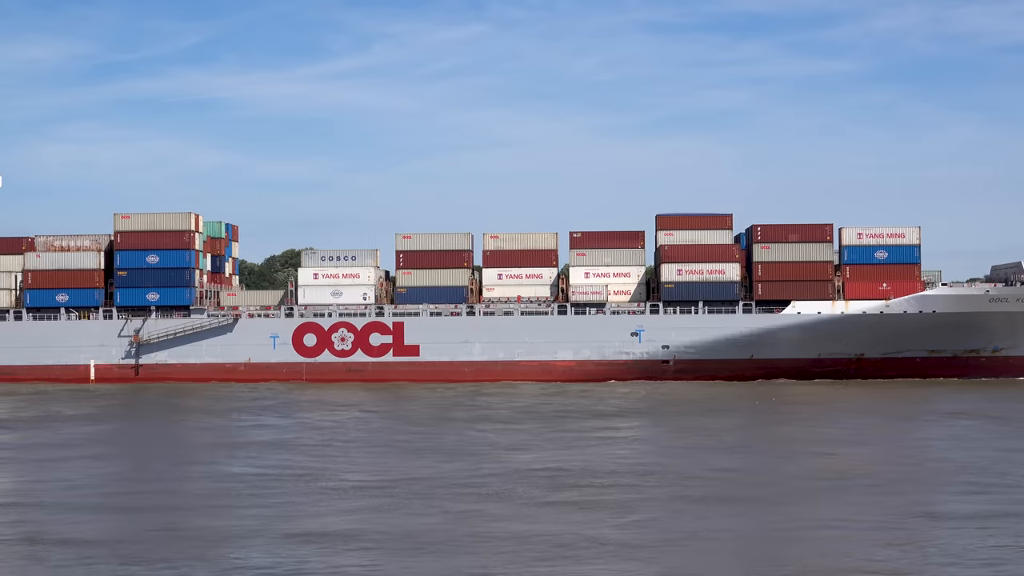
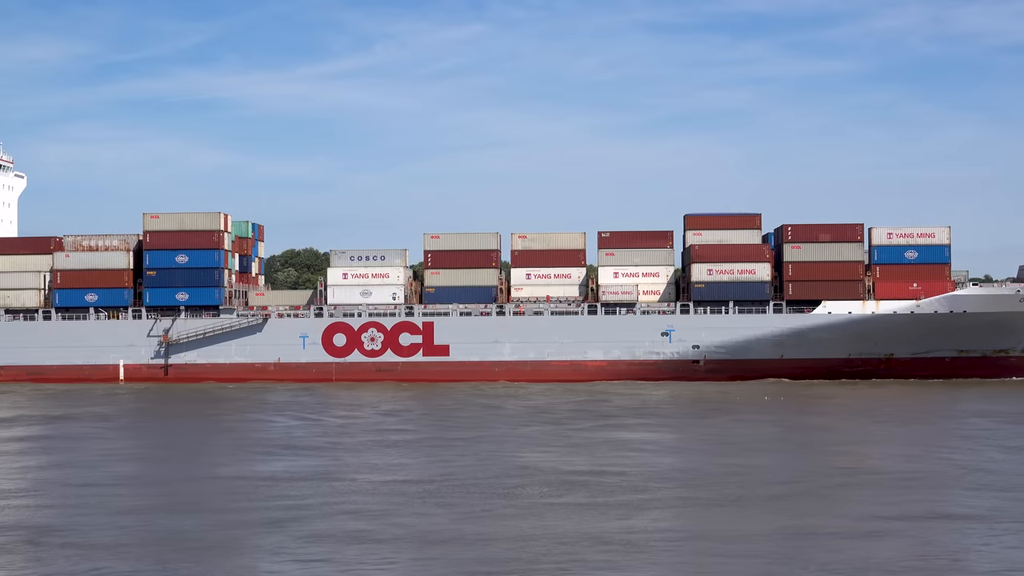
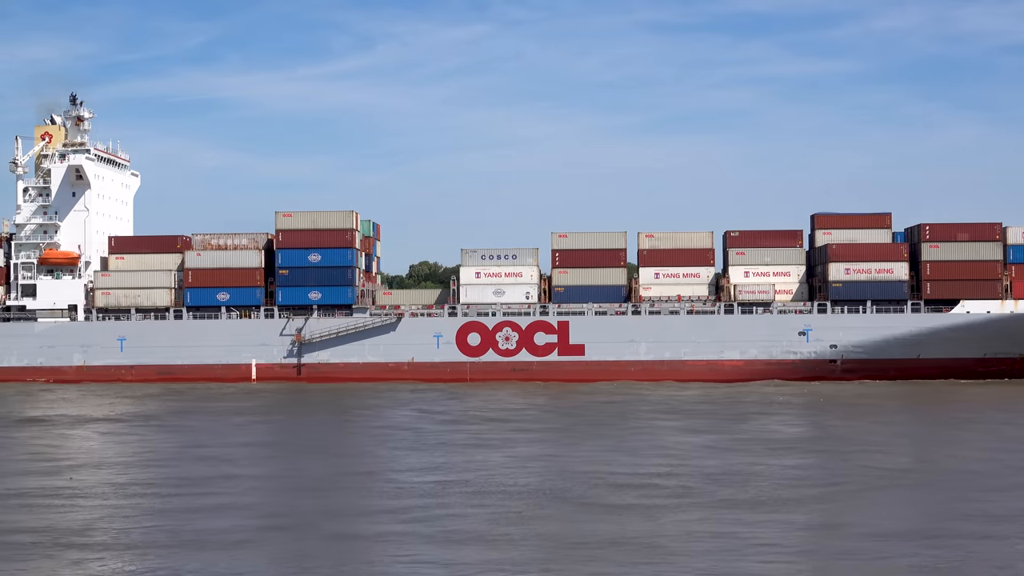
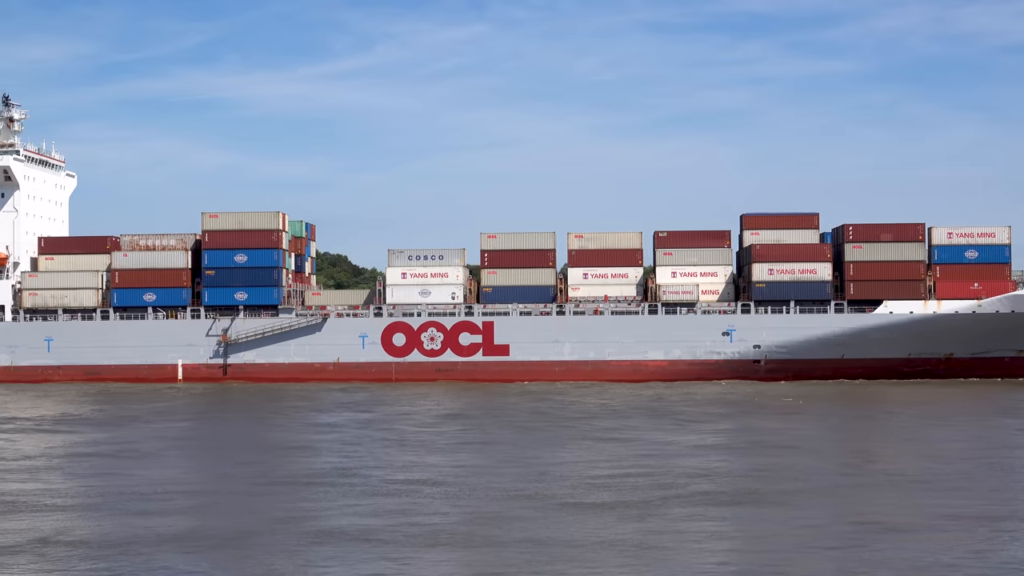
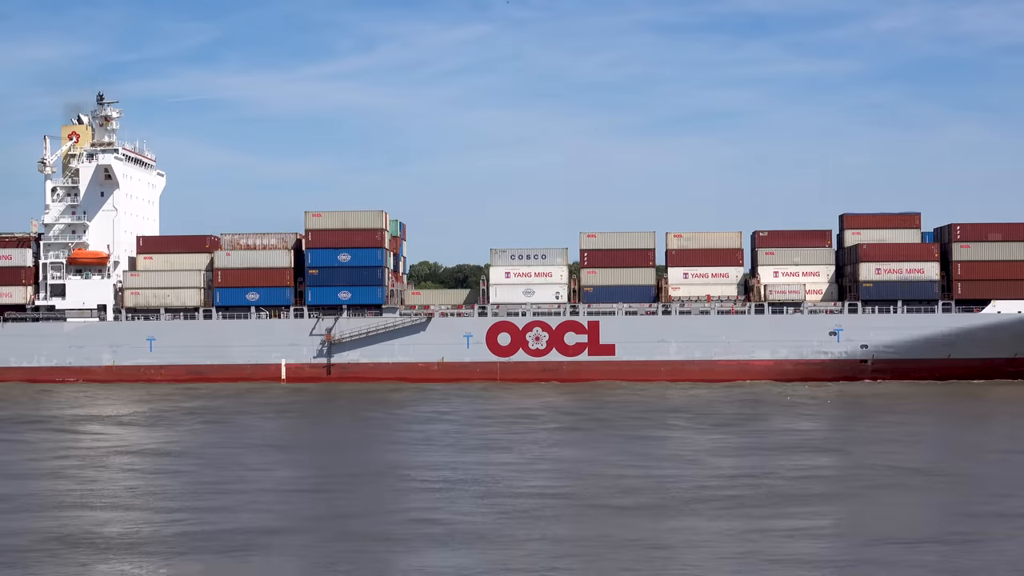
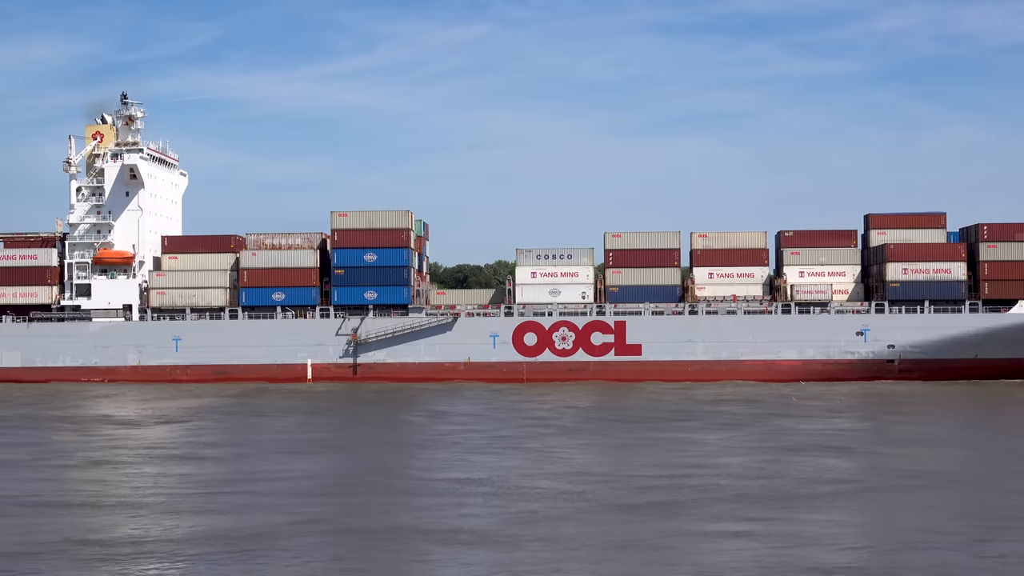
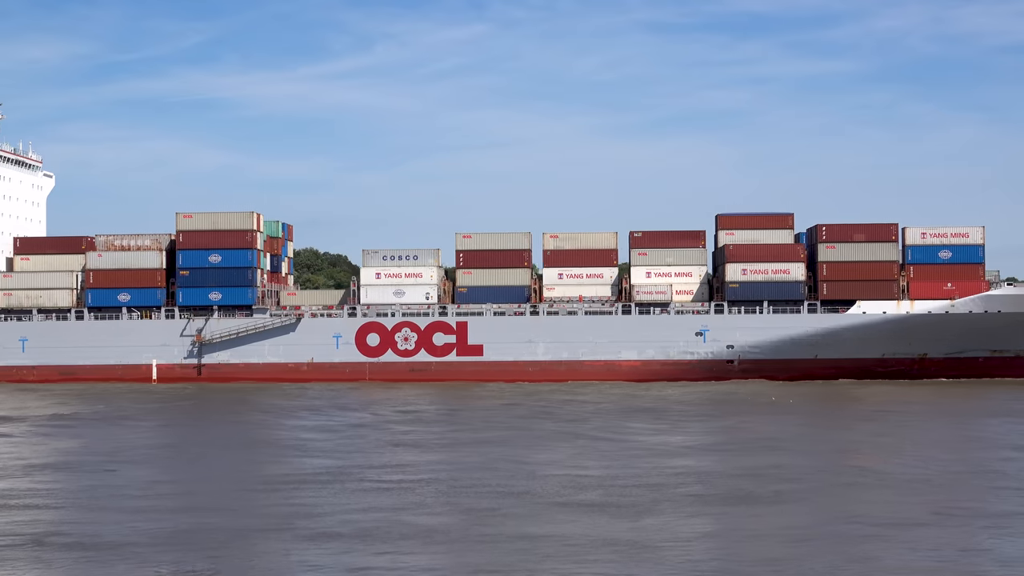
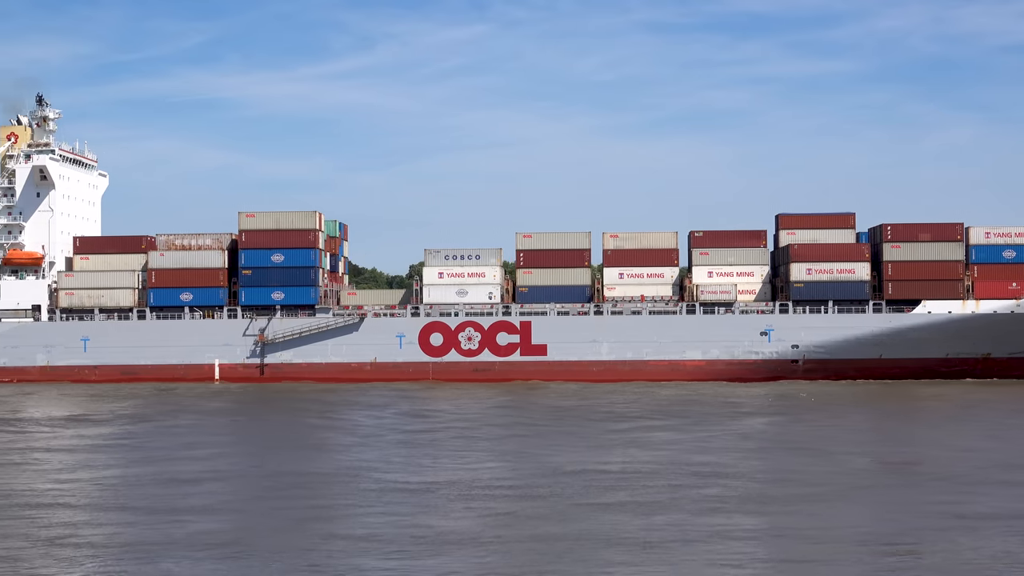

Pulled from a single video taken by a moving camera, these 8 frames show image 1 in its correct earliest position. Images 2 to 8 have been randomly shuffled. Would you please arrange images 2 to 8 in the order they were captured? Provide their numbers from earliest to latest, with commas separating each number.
2, 7, 4, 8, 3, 5, 6
